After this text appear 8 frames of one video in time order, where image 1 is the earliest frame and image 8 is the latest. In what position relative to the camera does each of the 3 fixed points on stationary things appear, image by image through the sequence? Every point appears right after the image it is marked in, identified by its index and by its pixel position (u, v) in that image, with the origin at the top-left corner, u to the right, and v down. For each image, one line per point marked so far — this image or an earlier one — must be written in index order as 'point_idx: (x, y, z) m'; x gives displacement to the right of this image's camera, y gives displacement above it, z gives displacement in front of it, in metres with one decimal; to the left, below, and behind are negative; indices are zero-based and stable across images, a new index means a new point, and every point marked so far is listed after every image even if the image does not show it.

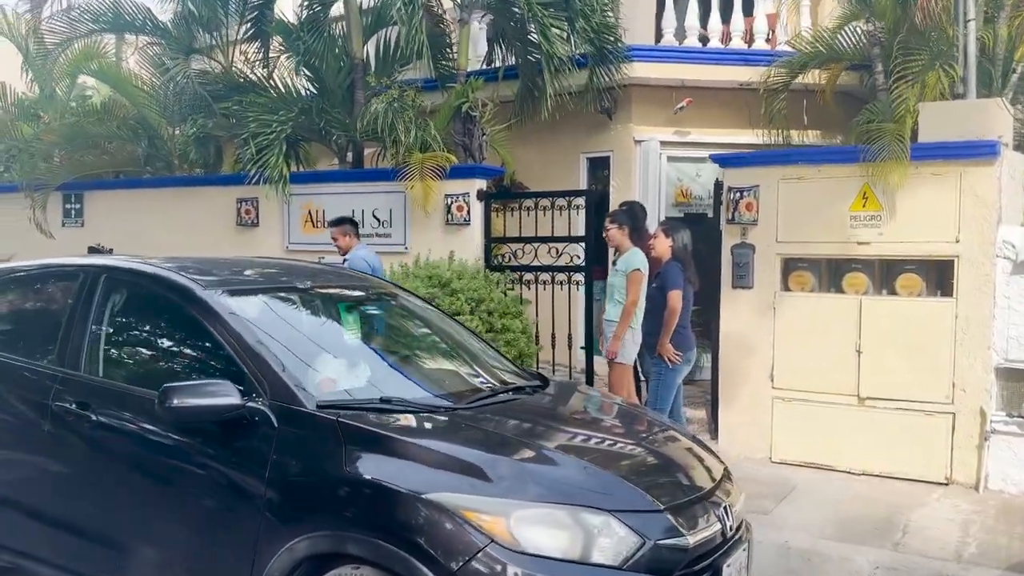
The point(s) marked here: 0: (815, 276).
0: (+2.1, +0.1, +6.4) m
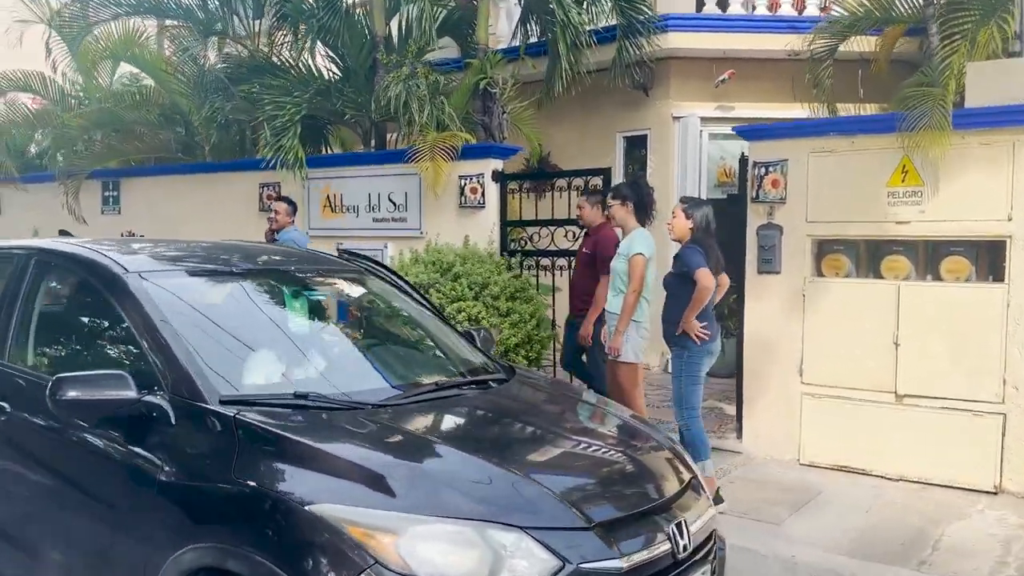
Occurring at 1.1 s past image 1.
0: (+2.2, +0.2, +5.8) m
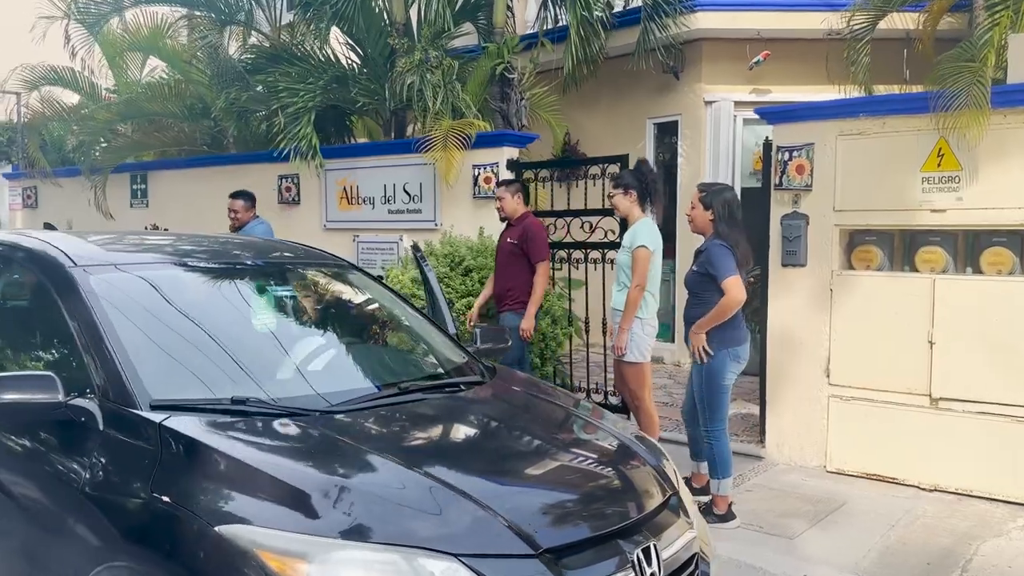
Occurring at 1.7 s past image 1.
0: (+2.2, +0.2, +5.3) m
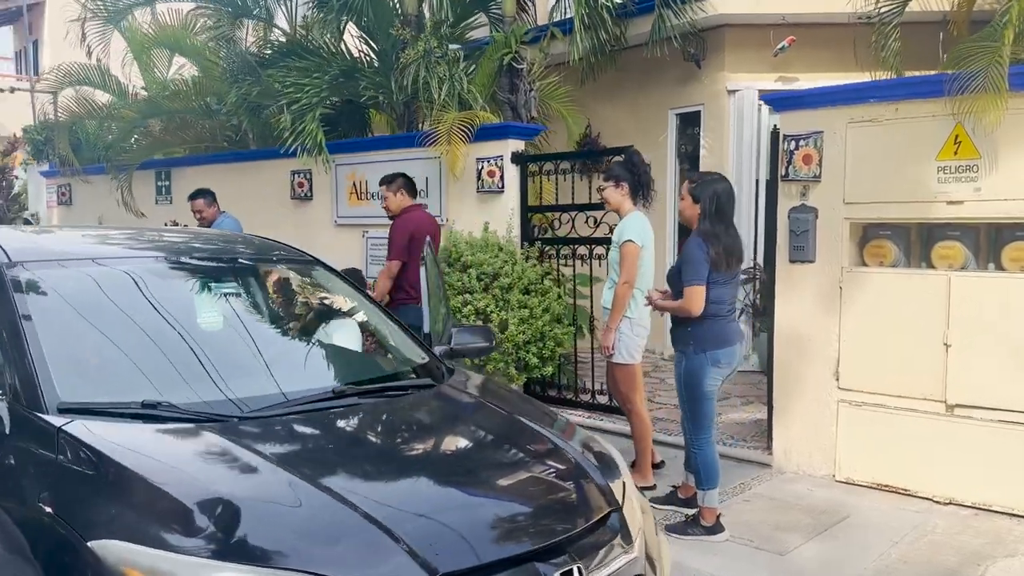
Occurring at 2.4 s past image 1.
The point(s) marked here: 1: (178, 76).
0: (+2.1, +0.2, +5.0) m
1: (-4.0, +2.5, +10.8) m
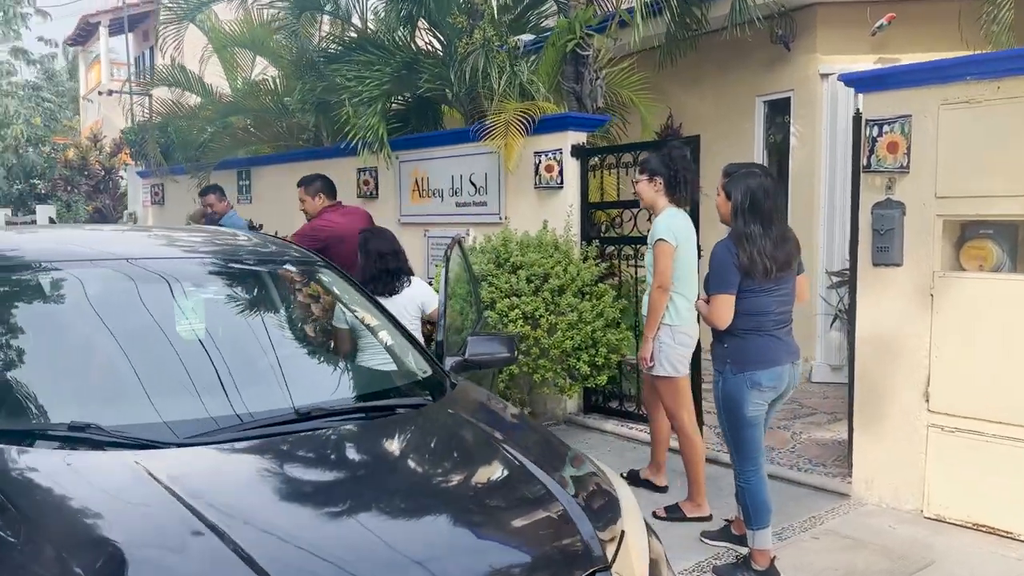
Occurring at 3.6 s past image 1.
0: (+2.3, +0.2, +4.3) m
1: (-3.0, +2.5, +10.8) m
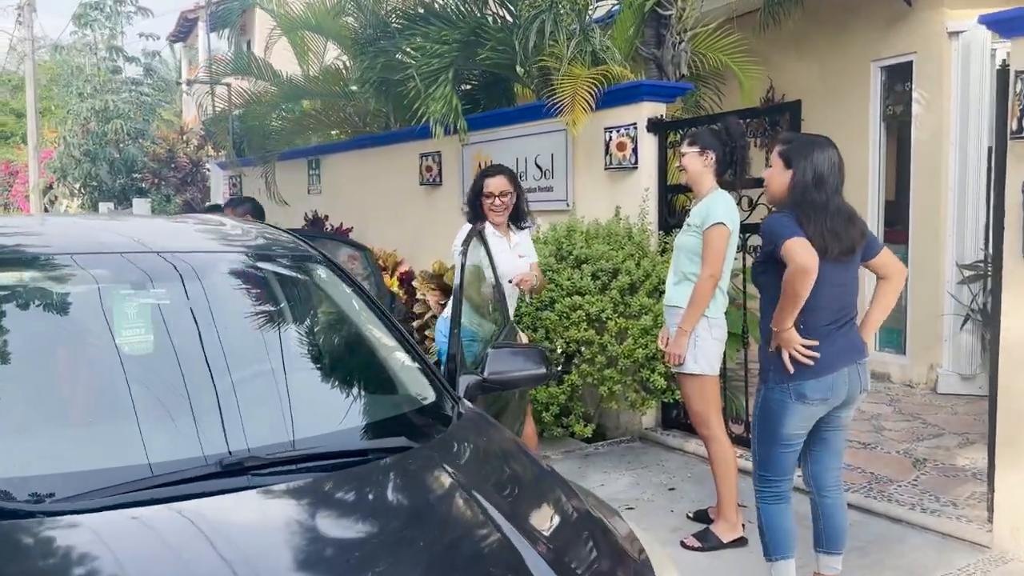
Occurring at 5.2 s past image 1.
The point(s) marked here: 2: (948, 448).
0: (+2.5, +0.2, +3.2) m
1: (-2.1, +2.6, +10.3) m
2: (+2.4, -0.9, +5.0) m
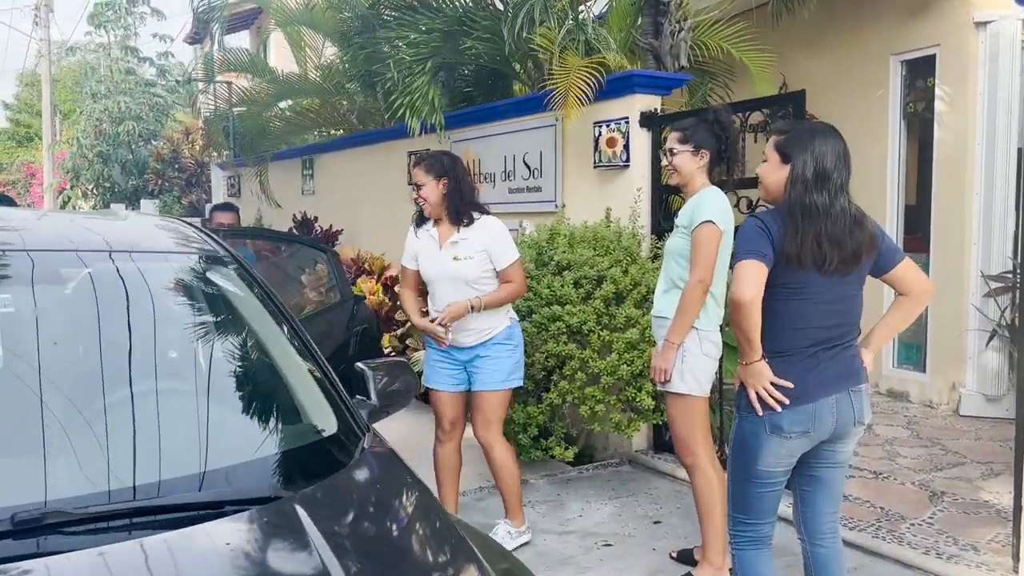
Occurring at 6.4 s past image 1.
0: (+2.3, +0.1, +2.7) m
1: (-2.0, +2.5, +9.9) m
2: (+2.3, -1.0, +4.5) m
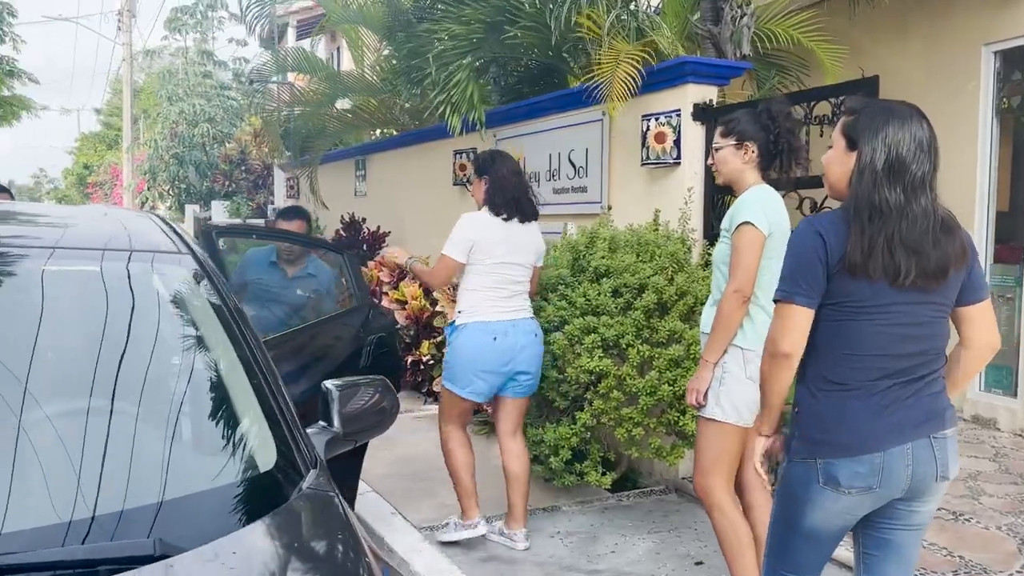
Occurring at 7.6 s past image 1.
0: (+2.3, +0.1, +2.1) m
1: (-1.4, +2.5, +9.6) m
2: (+2.4, -1.0, +3.9) m
